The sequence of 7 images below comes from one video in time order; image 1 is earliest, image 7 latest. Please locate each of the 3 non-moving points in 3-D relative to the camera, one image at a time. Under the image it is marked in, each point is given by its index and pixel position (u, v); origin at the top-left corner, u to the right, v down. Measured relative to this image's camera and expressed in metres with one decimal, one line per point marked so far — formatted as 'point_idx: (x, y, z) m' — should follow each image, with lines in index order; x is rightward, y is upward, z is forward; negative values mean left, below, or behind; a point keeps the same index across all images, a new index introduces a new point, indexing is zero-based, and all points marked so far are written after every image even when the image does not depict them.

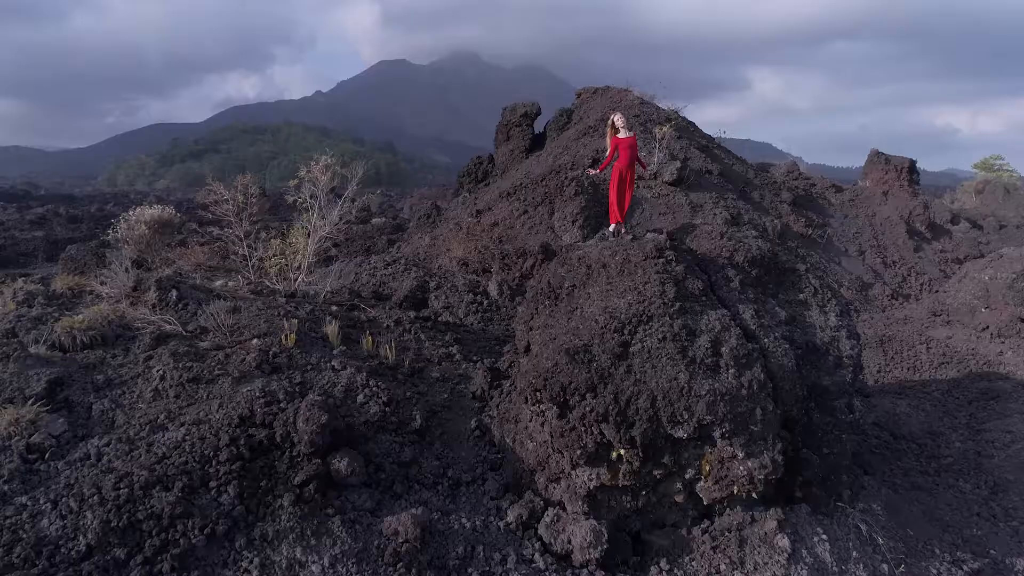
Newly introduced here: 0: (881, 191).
0: (+7.5, +2.0, +15.6) m
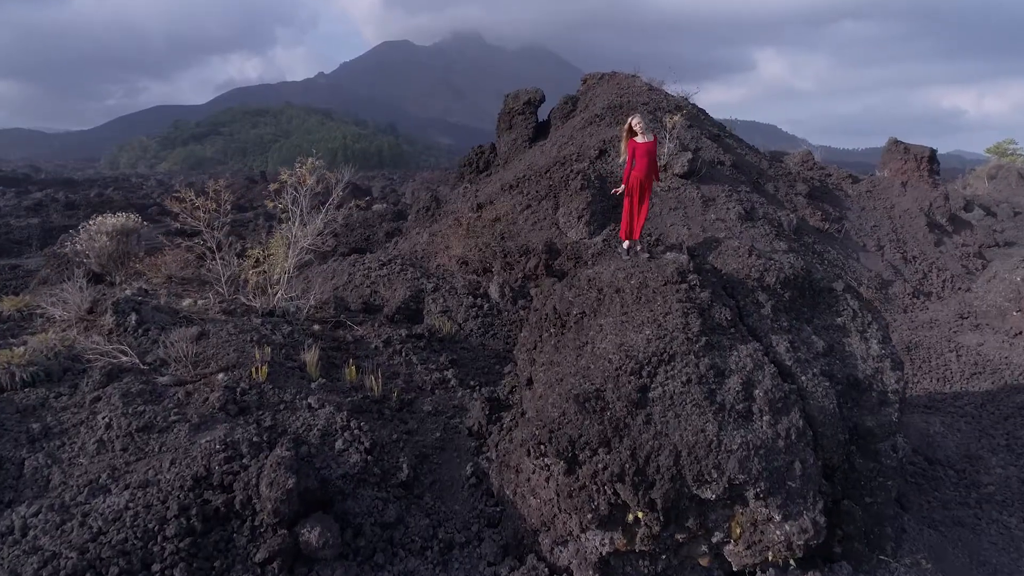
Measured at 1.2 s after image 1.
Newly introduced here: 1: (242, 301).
0: (+7.6, +2.1, +15.0) m
1: (-1.9, -0.1, +5.4) m
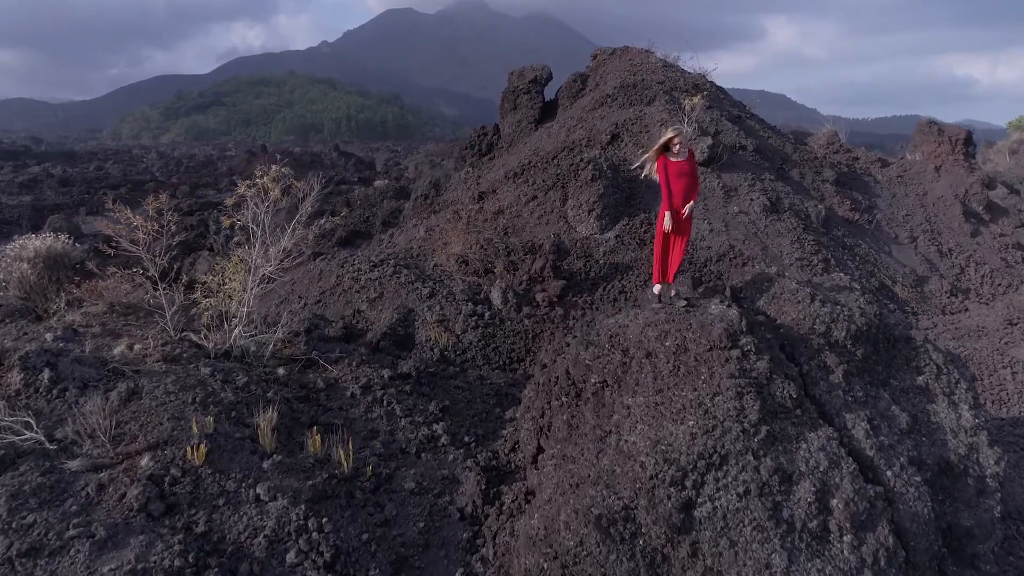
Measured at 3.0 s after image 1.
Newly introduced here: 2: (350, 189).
0: (+7.7, +2.2, +13.9) m
1: (-1.9, -0.3, +4.5) m
2: (-4.1, +2.7, +19.8) m
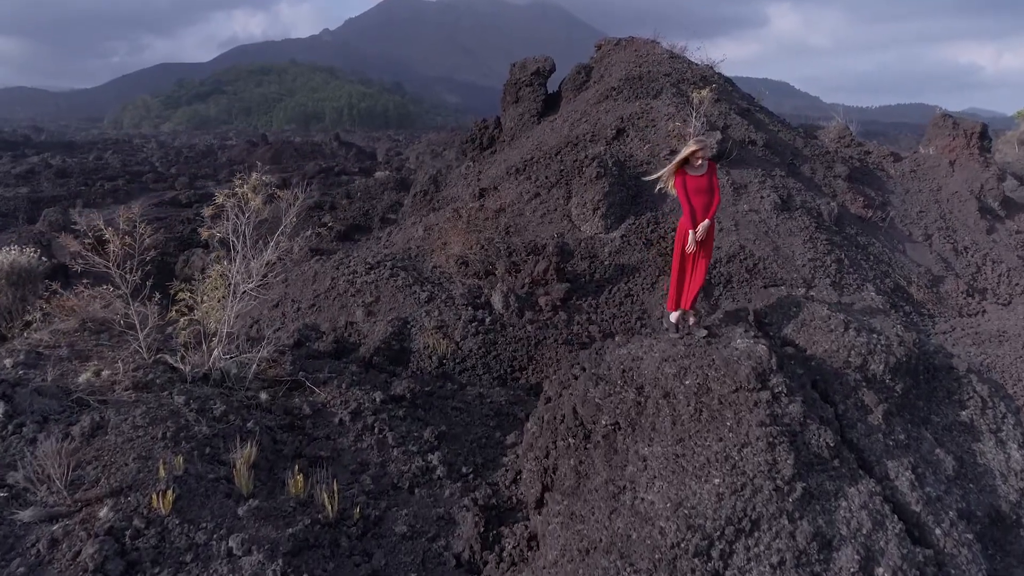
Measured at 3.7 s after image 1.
0: (+7.7, +2.3, +13.5) m
1: (-1.9, -0.4, +4.2) m
2: (-4.1, +2.8, +19.4) m
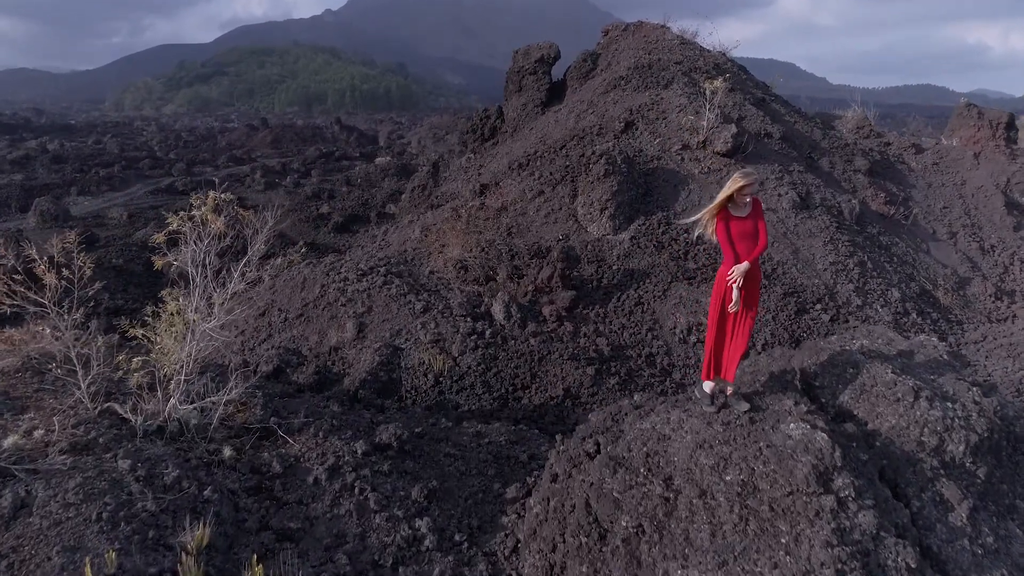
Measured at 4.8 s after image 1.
0: (+7.7, +2.3, +12.9) m
1: (-1.9, -0.6, +3.7) m
2: (-4.0, +3.0, +18.8) m
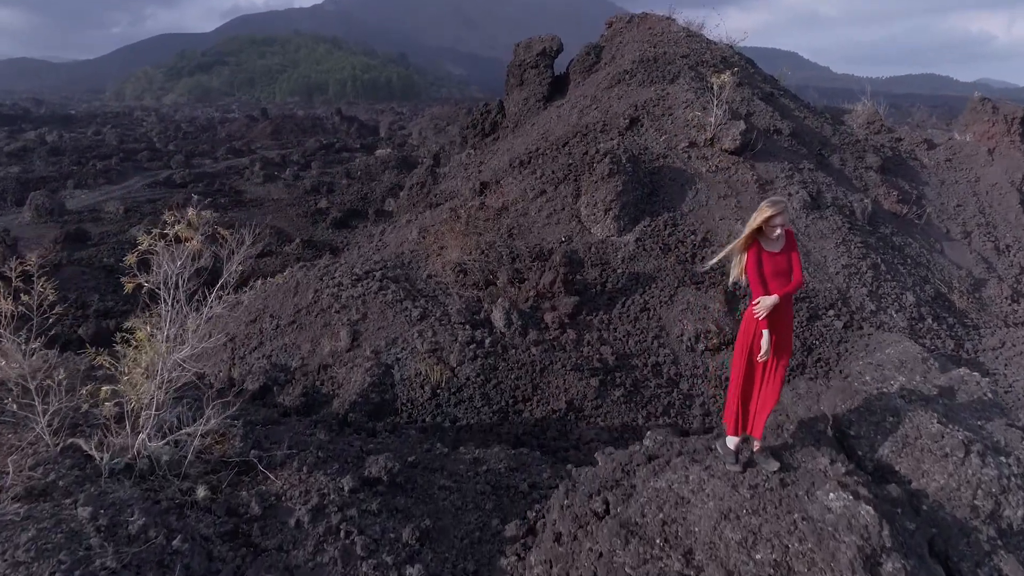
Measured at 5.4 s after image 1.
0: (+7.8, +2.3, +12.5) m
1: (-1.9, -0.7, +3.4) m
2: (-4.0, +3.1, +18.5) m
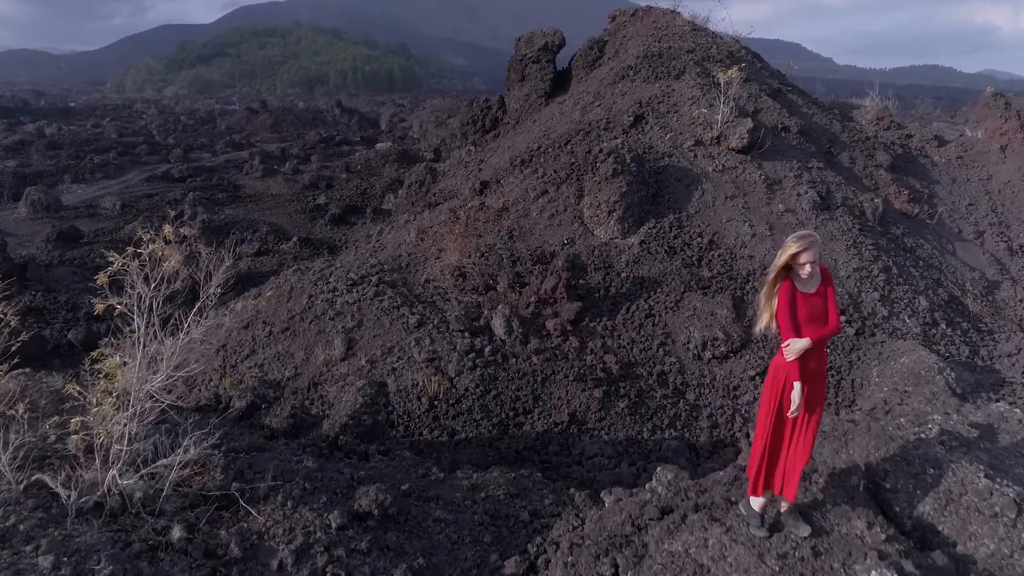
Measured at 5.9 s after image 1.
0: (+7.8, +2.3, +12.2) m
1: (-1.9, -0.8, +3.1) m
2: (-3.9, +3.1, +18.2) m
